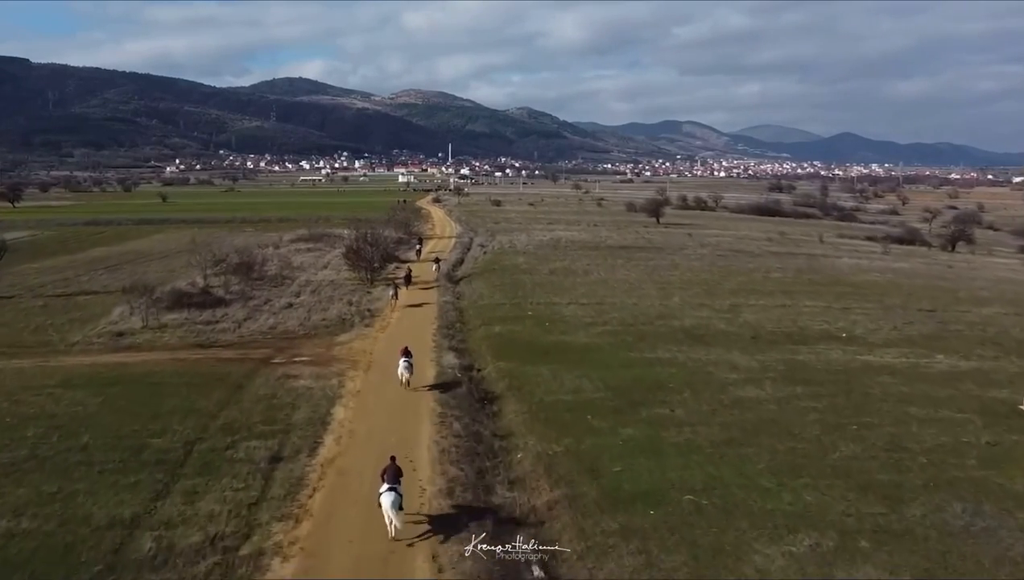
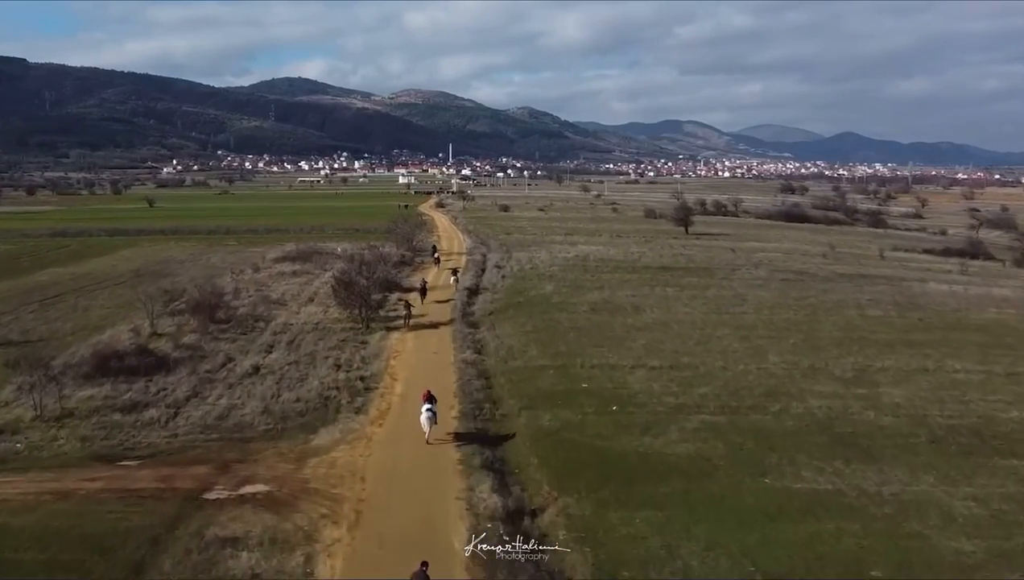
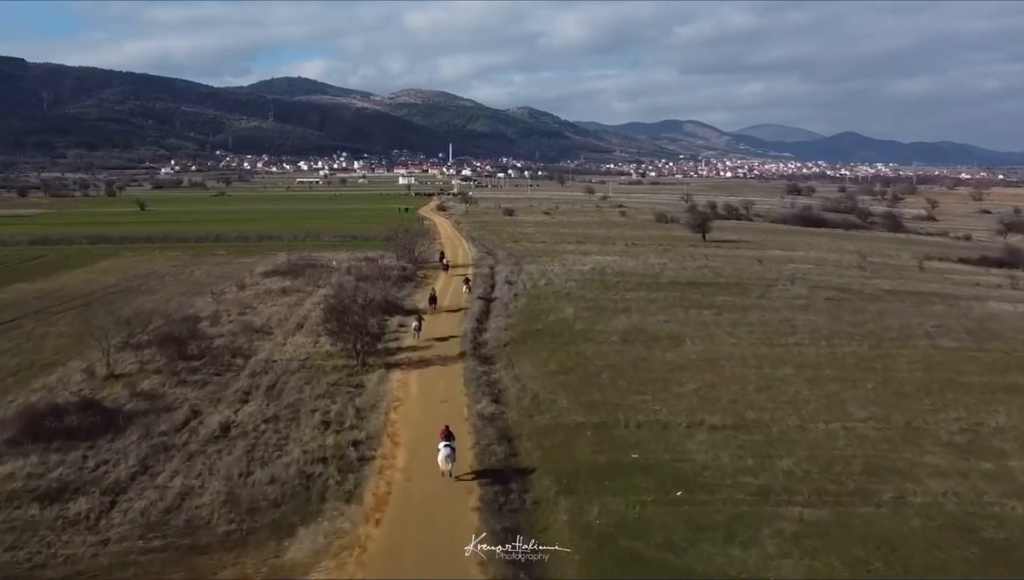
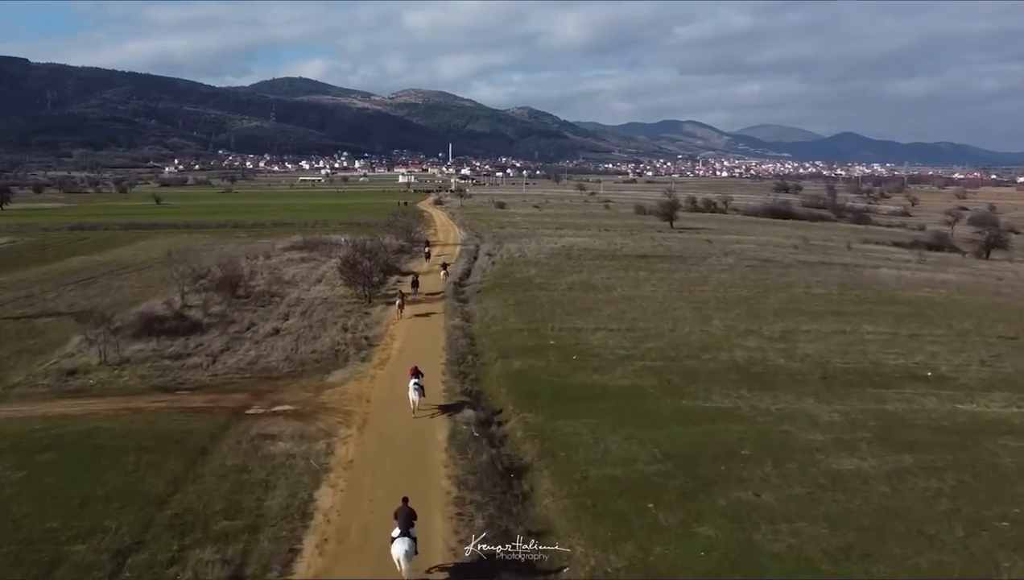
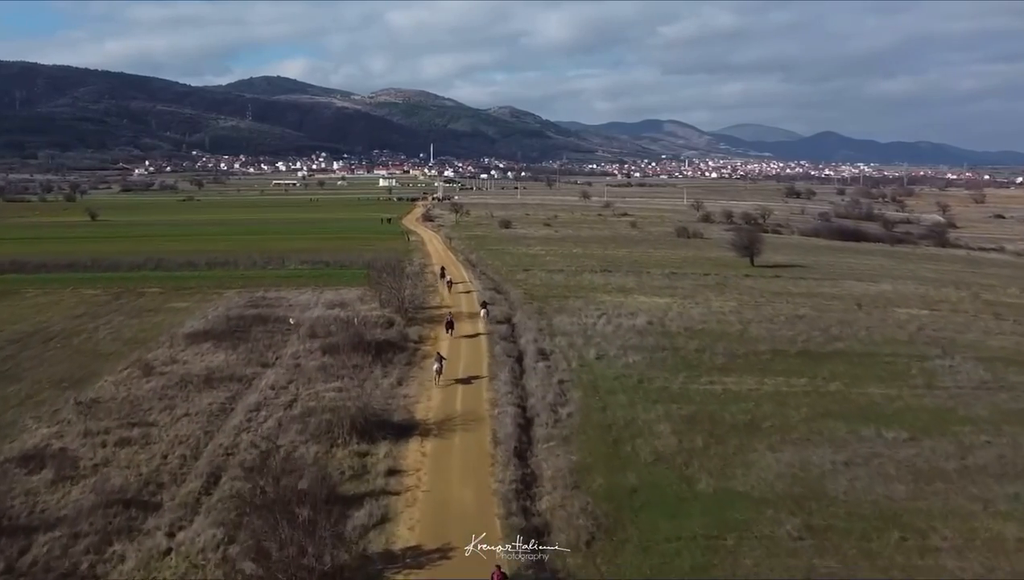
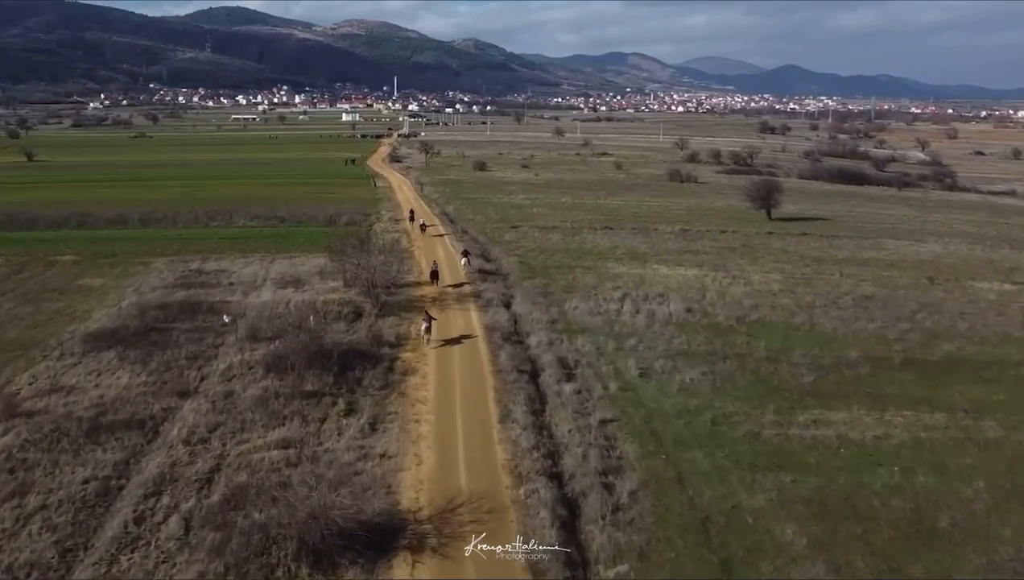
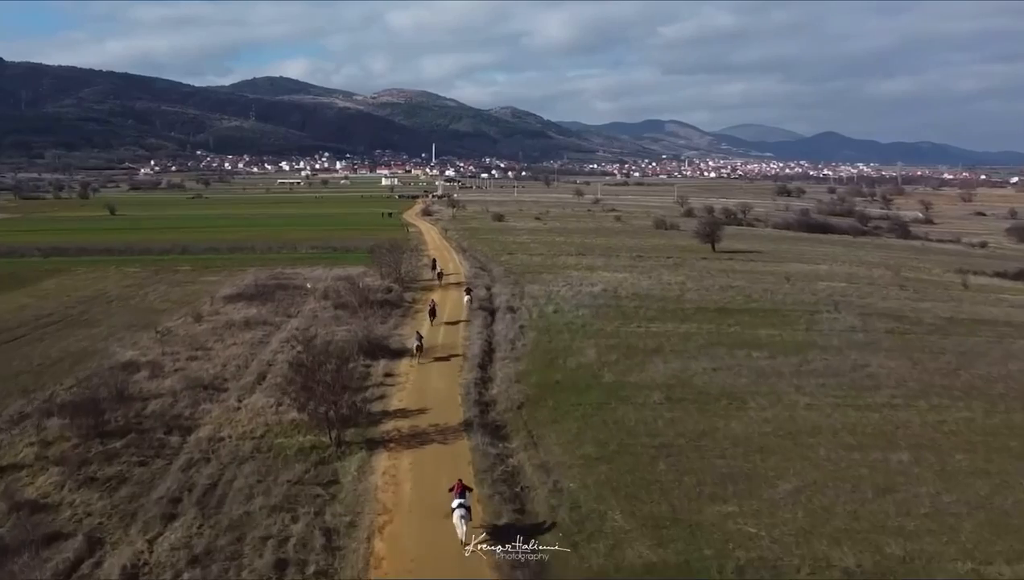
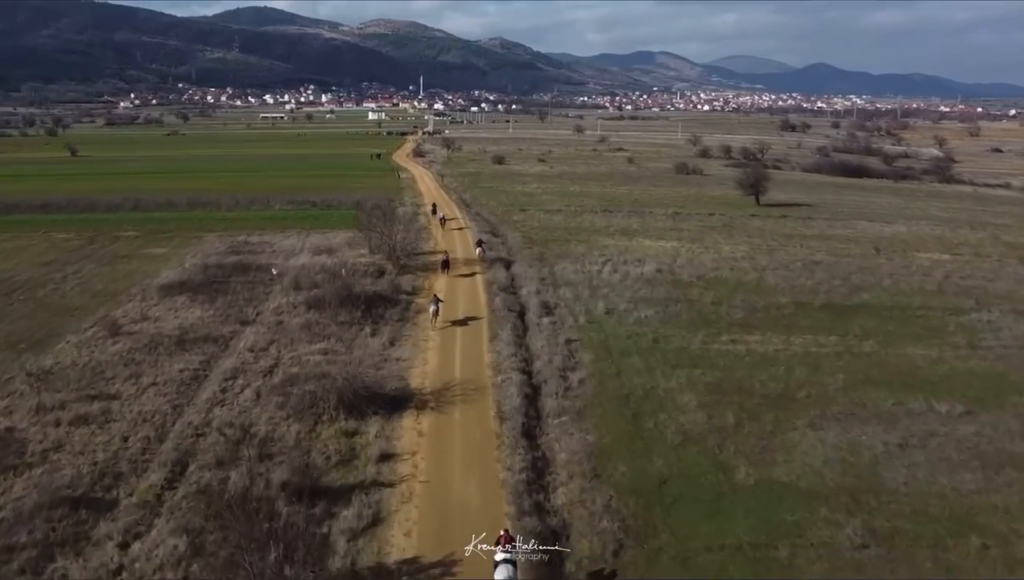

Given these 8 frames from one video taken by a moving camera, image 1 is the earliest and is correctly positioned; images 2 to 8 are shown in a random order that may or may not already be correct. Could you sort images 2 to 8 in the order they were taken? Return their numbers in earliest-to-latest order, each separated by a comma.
4, 2, 3, 7, 5, 8, 6
